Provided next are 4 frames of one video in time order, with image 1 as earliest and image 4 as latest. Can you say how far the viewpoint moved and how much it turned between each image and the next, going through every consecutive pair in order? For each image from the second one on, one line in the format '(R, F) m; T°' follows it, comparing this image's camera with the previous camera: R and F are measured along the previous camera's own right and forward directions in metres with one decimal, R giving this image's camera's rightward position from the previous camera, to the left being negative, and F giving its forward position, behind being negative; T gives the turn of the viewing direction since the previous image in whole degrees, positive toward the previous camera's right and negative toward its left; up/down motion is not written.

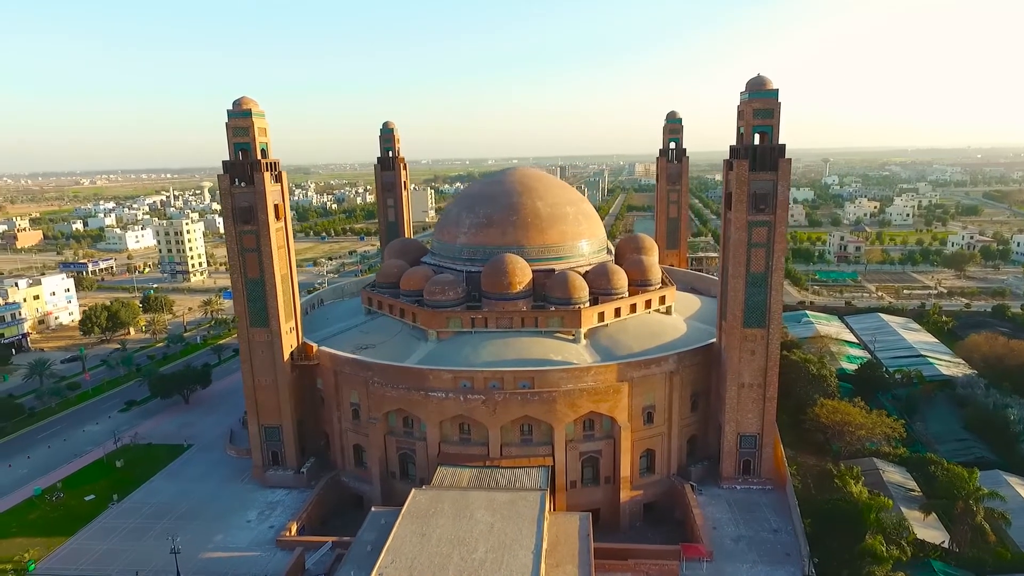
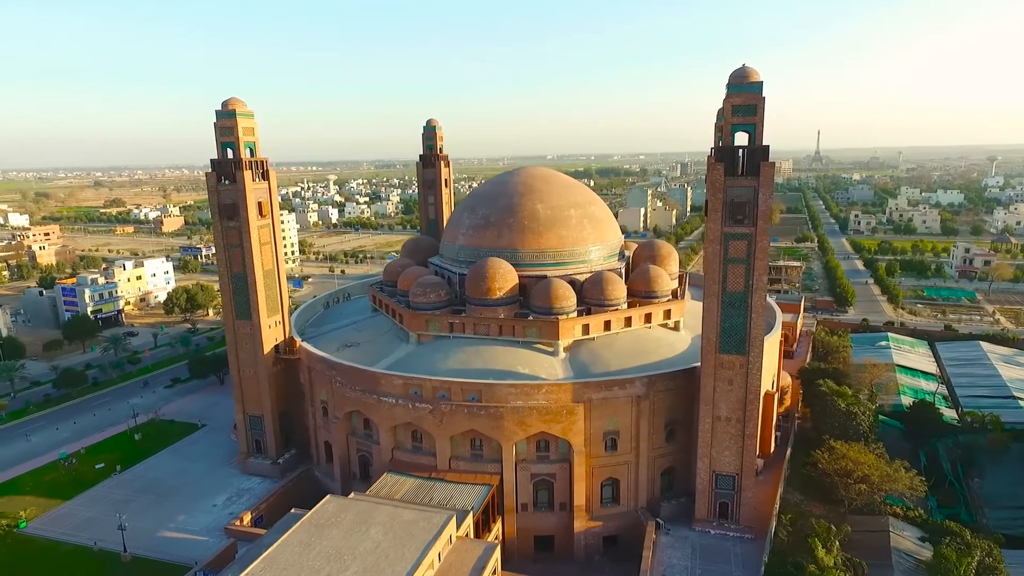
(+5.2, +1.5) m; -12°
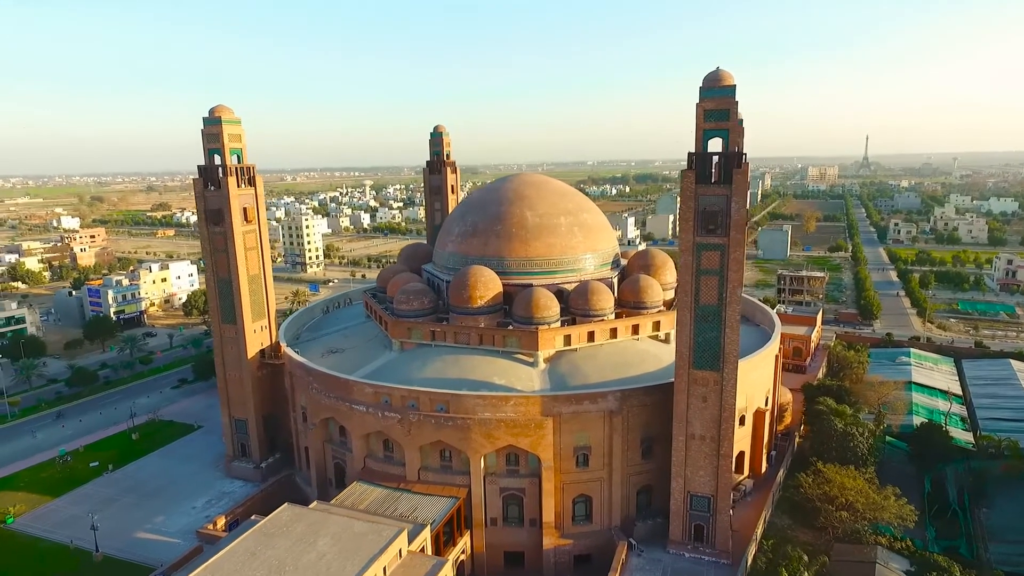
(+2.1, +0.5) m; -4°
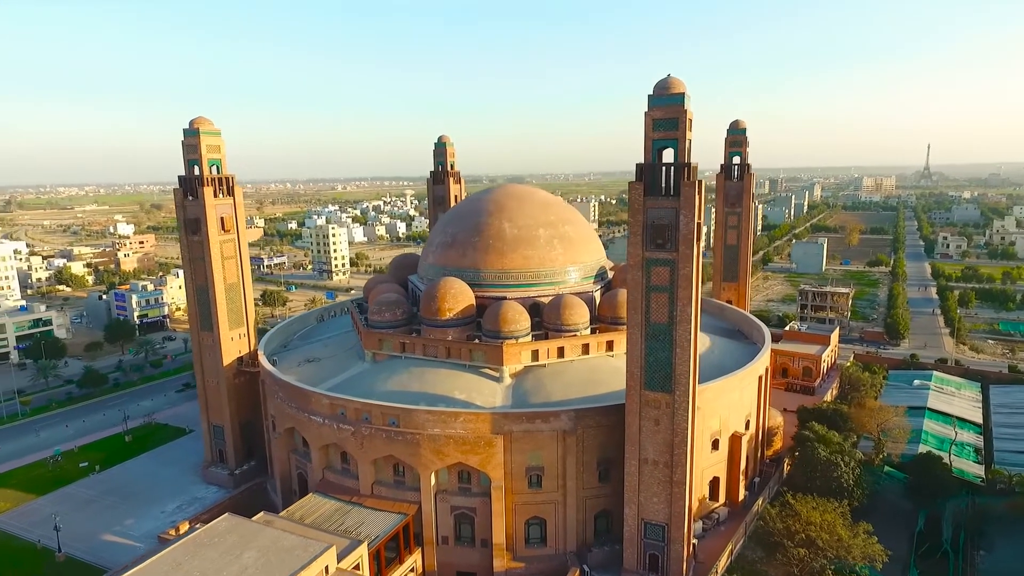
(+2.7, +0.6) m; -5°
